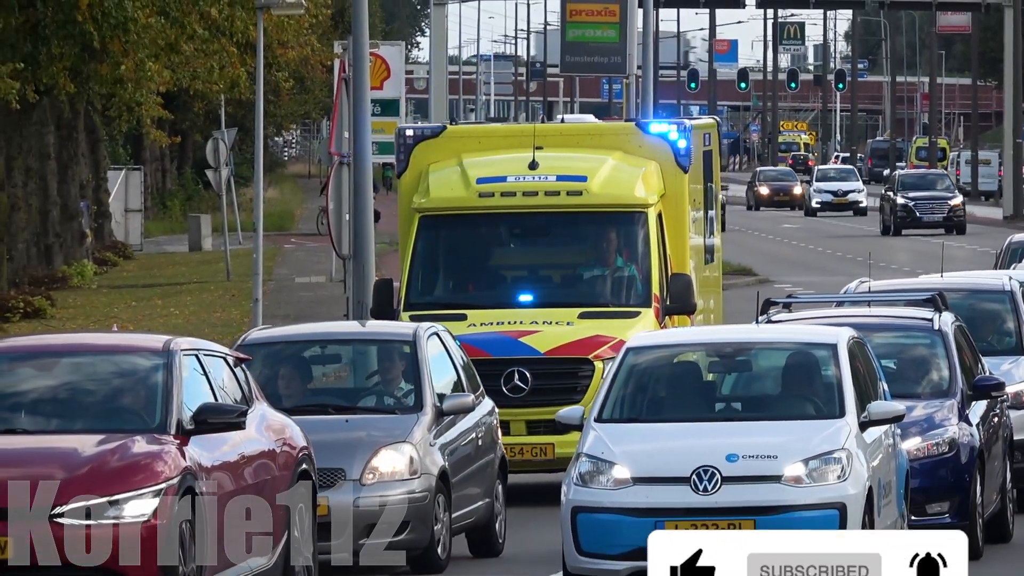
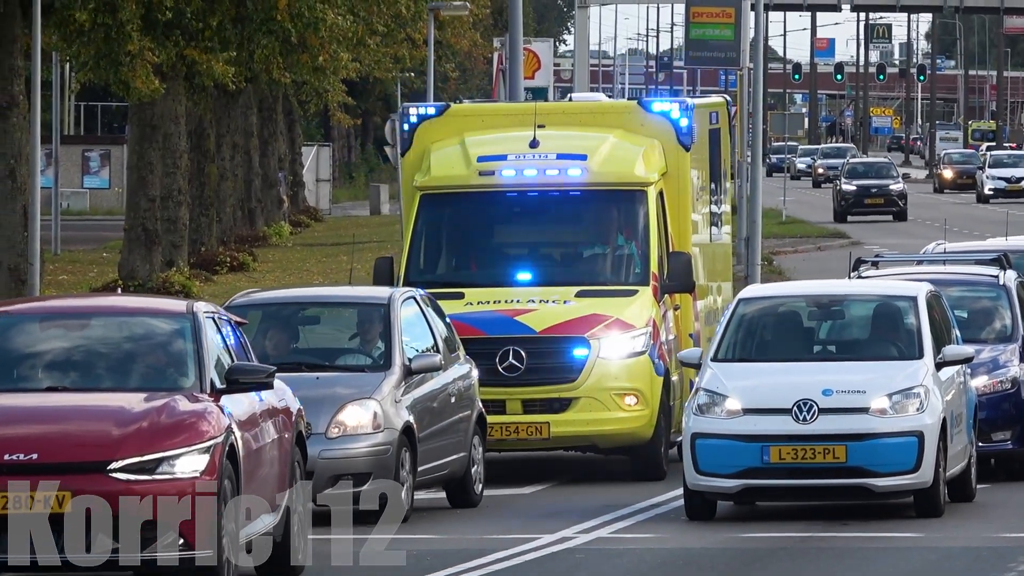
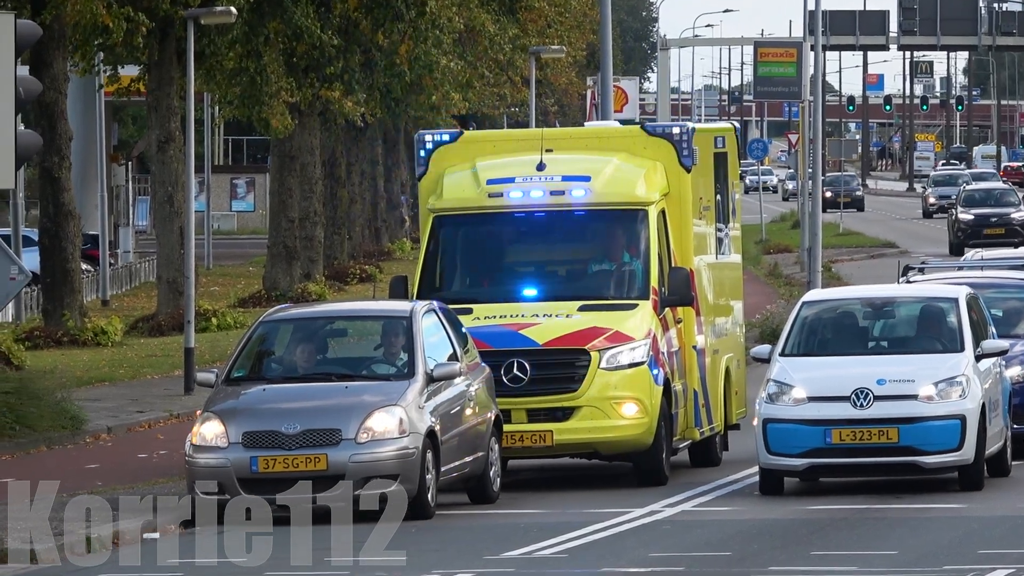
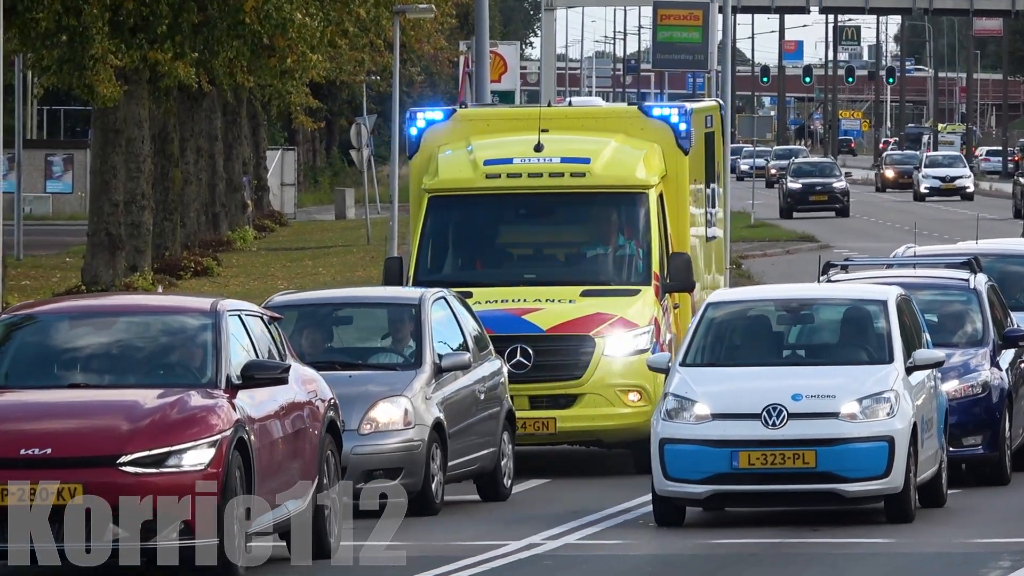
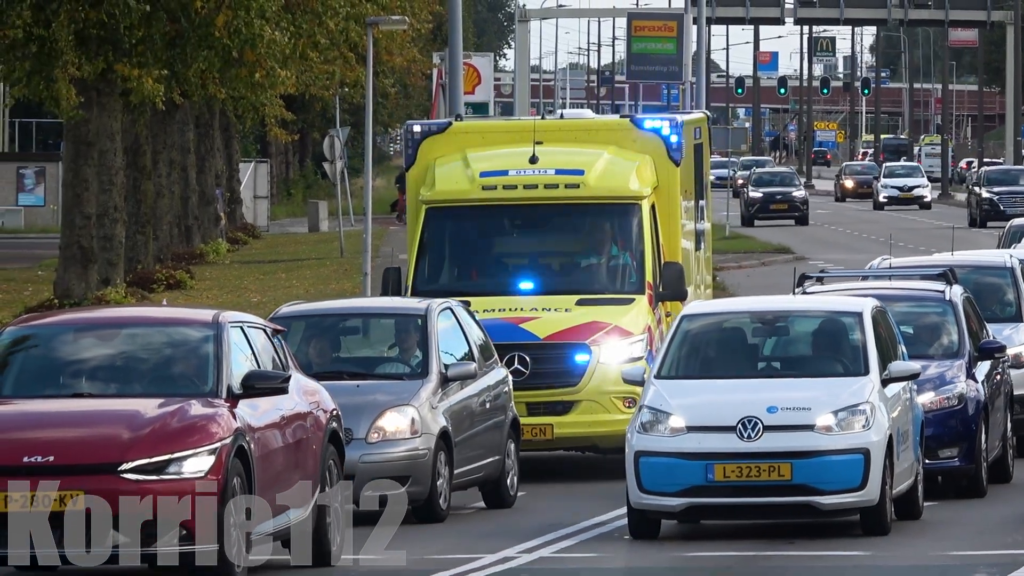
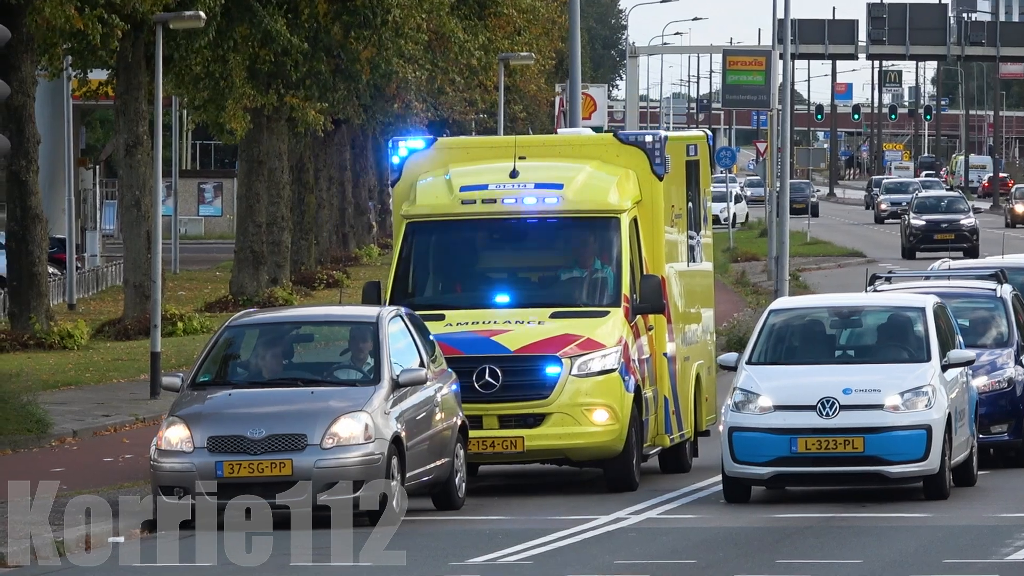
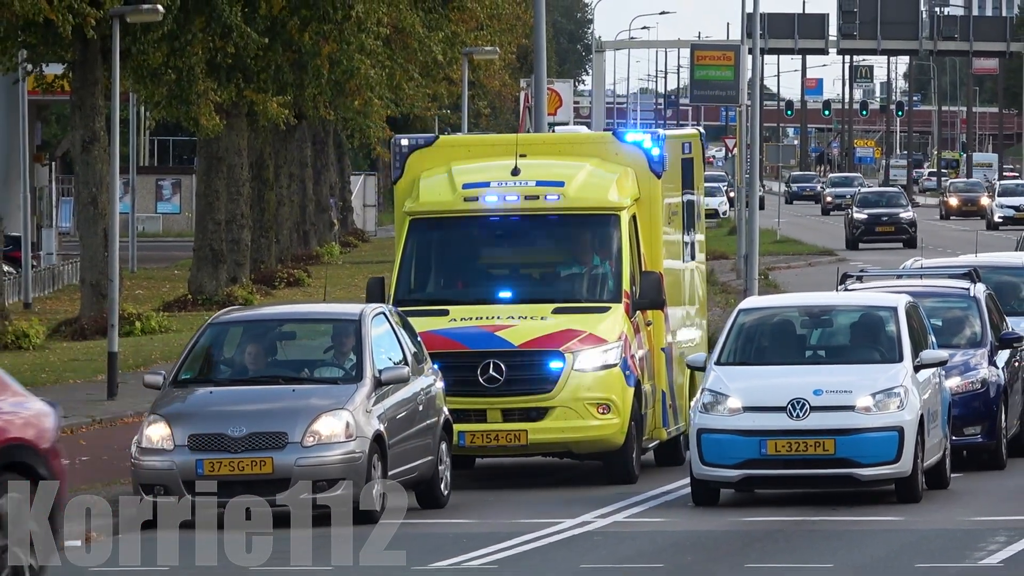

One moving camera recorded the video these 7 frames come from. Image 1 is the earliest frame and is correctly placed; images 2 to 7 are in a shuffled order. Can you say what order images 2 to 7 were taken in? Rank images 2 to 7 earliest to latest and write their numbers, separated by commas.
5, 4, 2, 7, 6, 3
